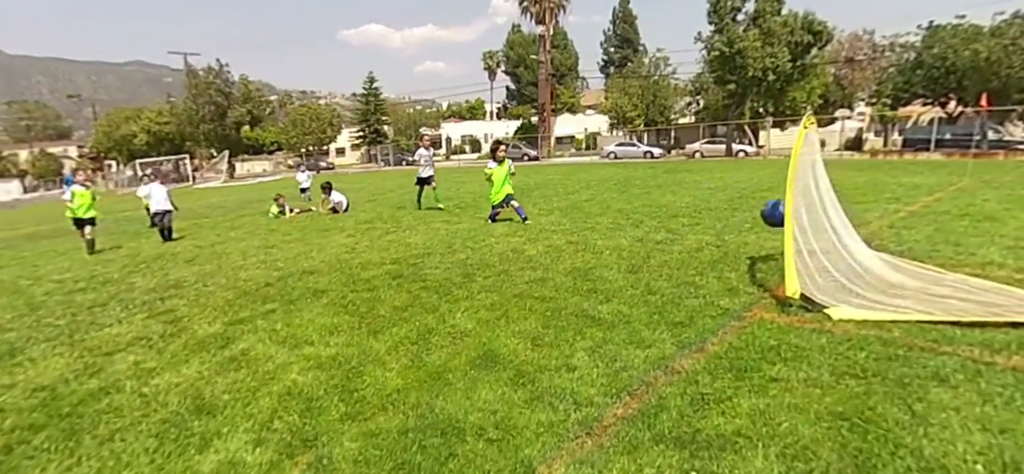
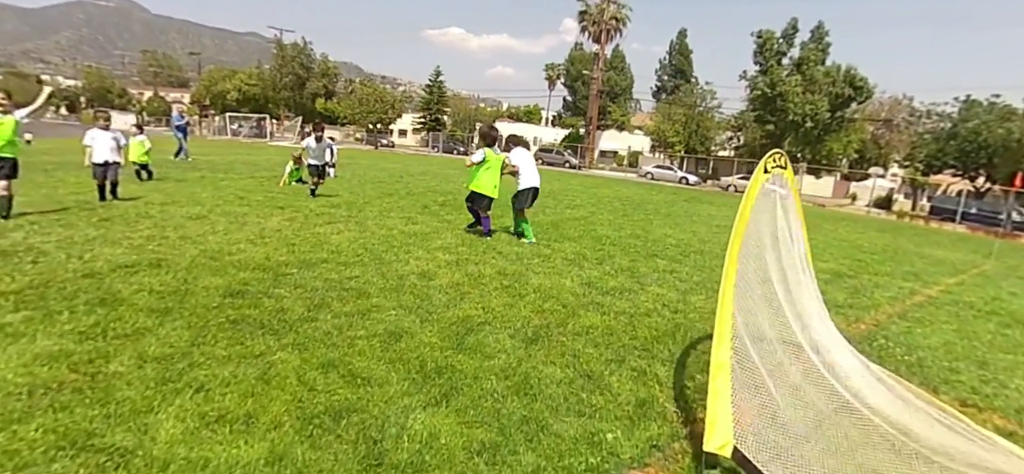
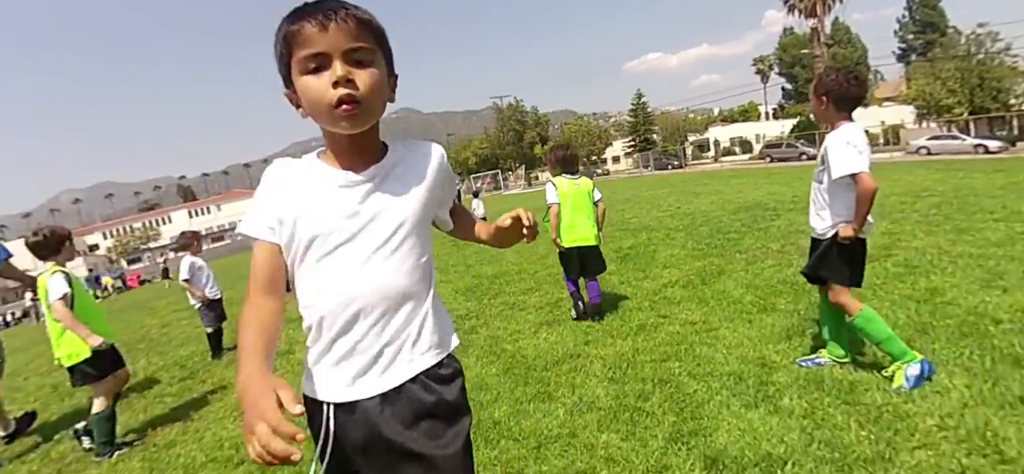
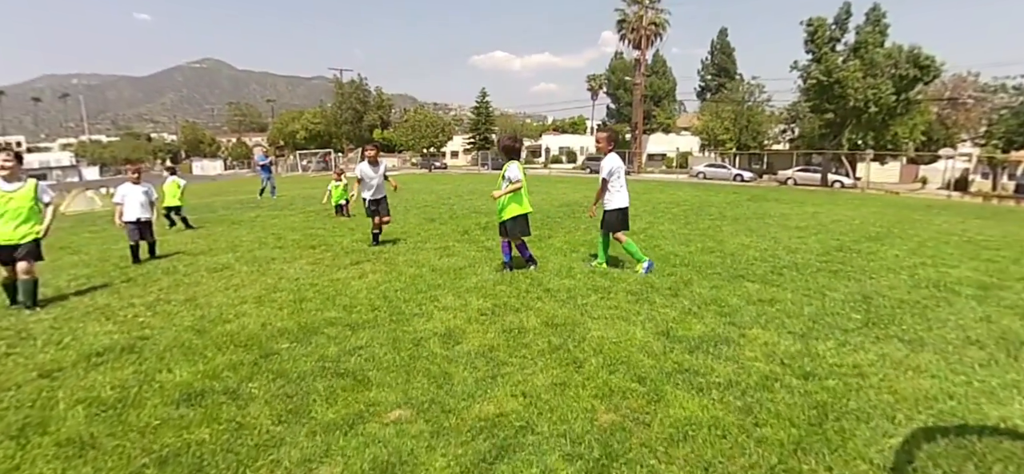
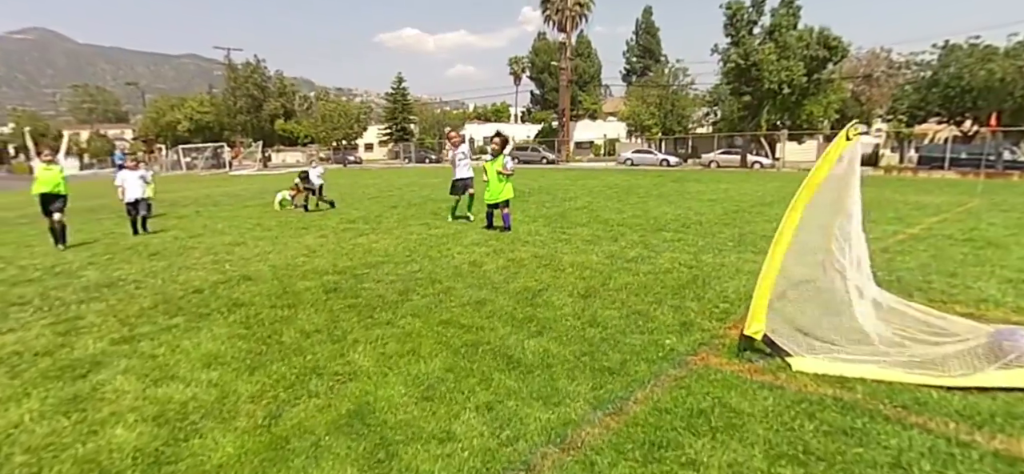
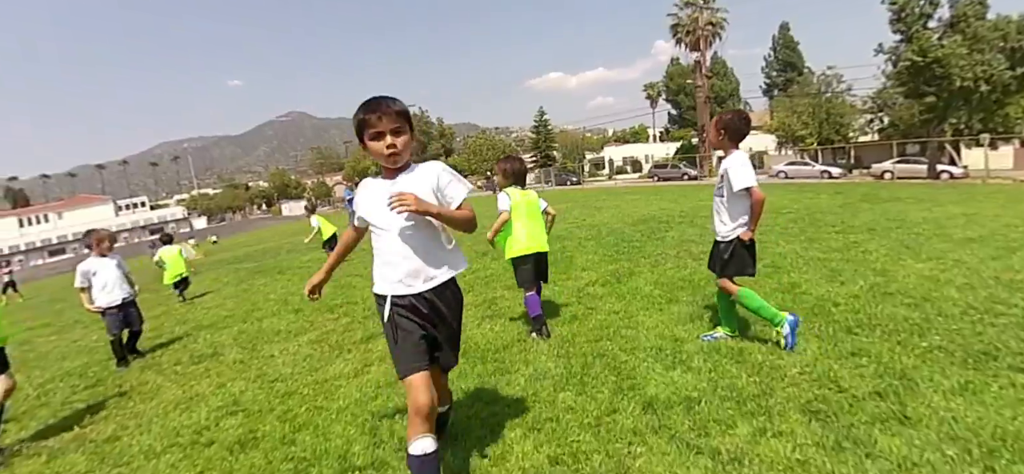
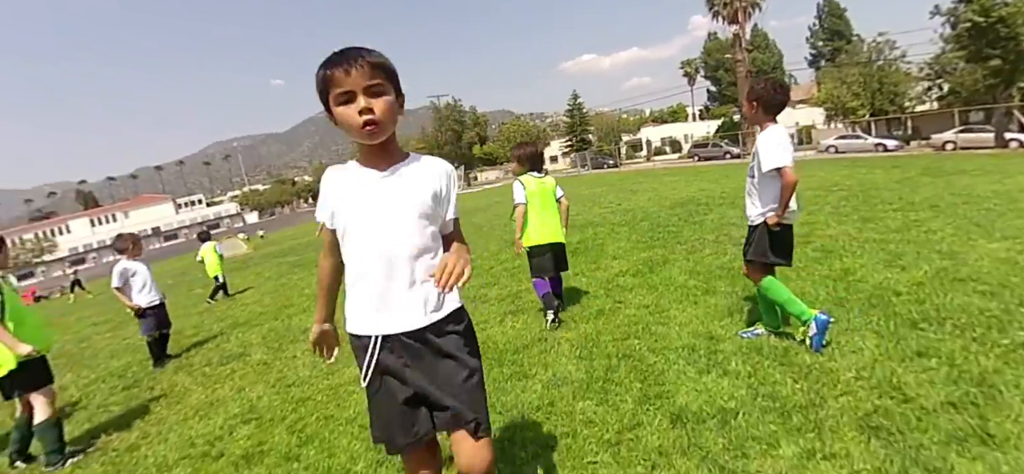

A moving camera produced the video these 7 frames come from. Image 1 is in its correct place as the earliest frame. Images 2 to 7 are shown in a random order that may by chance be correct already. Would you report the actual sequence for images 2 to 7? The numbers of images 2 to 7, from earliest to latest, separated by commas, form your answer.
5, 2, 4, 6, 7, 3
